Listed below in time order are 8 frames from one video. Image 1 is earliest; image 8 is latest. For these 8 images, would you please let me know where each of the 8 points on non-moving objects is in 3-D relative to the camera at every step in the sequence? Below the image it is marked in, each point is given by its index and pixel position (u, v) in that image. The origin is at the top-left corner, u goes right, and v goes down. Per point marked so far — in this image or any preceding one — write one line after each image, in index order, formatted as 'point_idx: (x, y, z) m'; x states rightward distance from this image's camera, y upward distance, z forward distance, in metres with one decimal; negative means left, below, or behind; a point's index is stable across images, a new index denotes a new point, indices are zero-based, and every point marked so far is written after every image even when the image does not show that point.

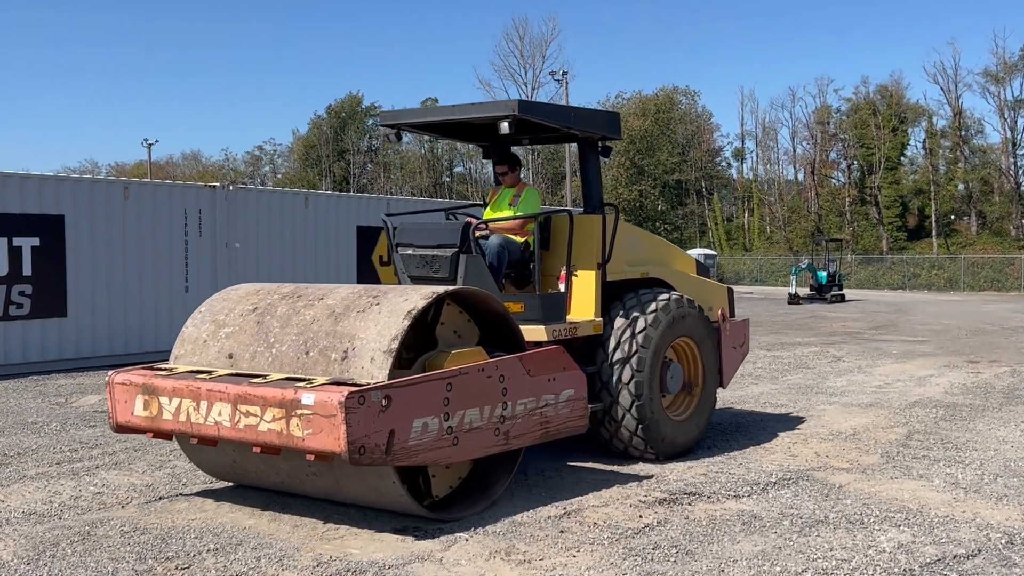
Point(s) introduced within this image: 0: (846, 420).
0: (+4.9, -2.0, +7.7) m
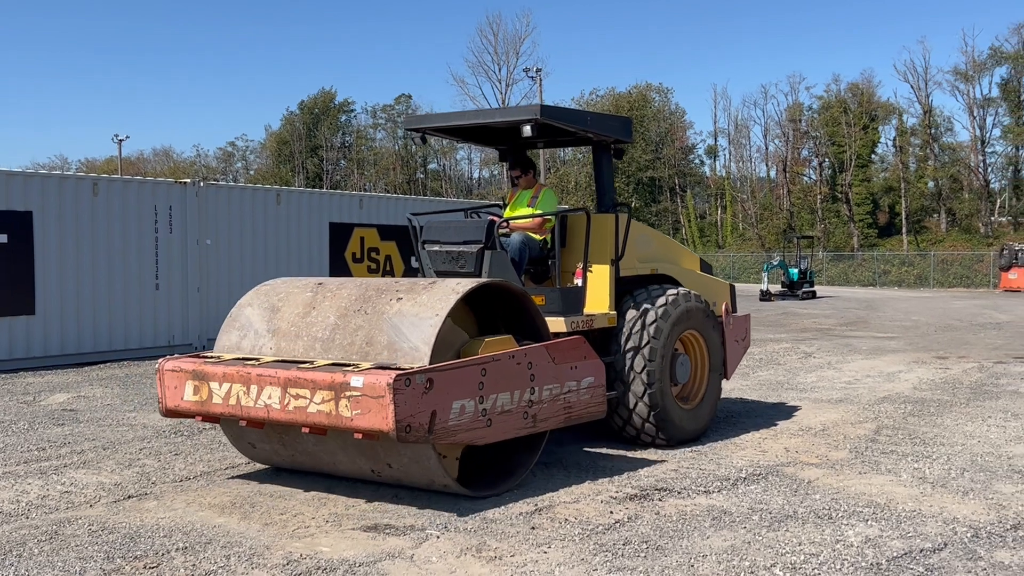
0: (+4.6, -2.0, +7.8) m
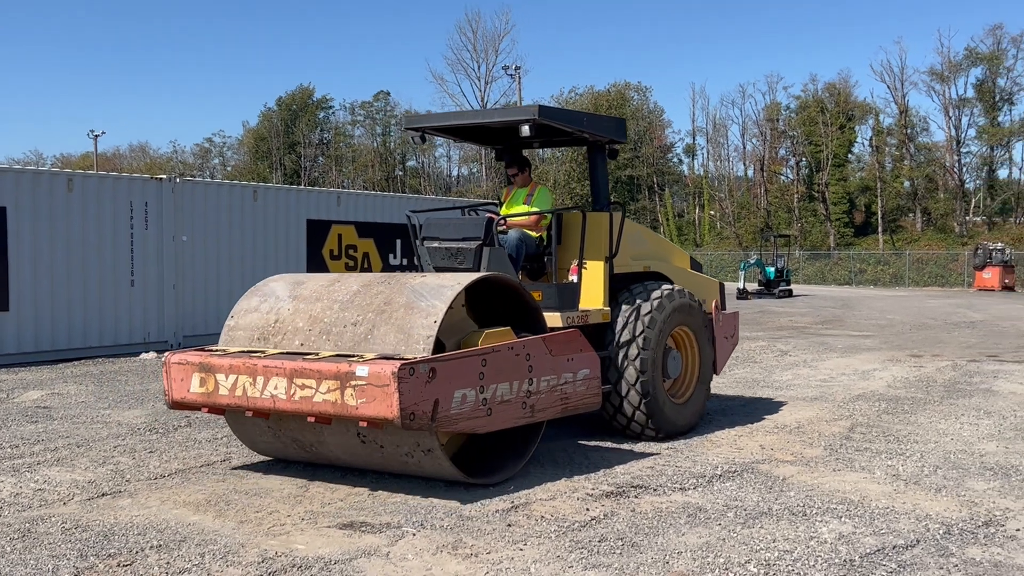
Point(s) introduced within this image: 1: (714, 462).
0: (+4.3, -2.0, +7.8) m
1: (+2.5, -2.2, +6.4) m
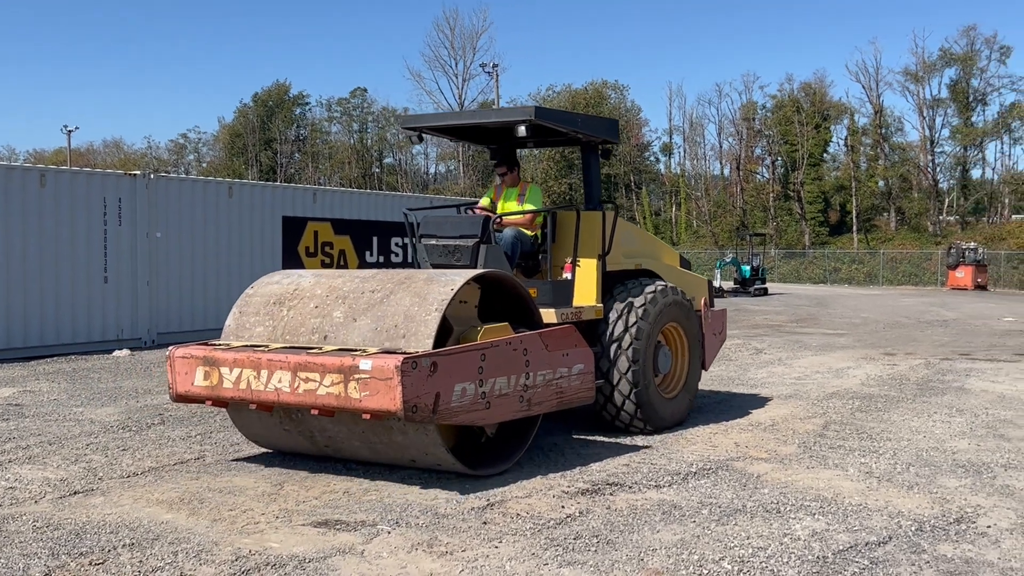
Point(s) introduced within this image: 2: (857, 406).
0: (+4.0, -1.9, +7.9) m
1: (+2.2, -2.2, +6.4) m
2: (+5.4, -1.8, +7.7) m
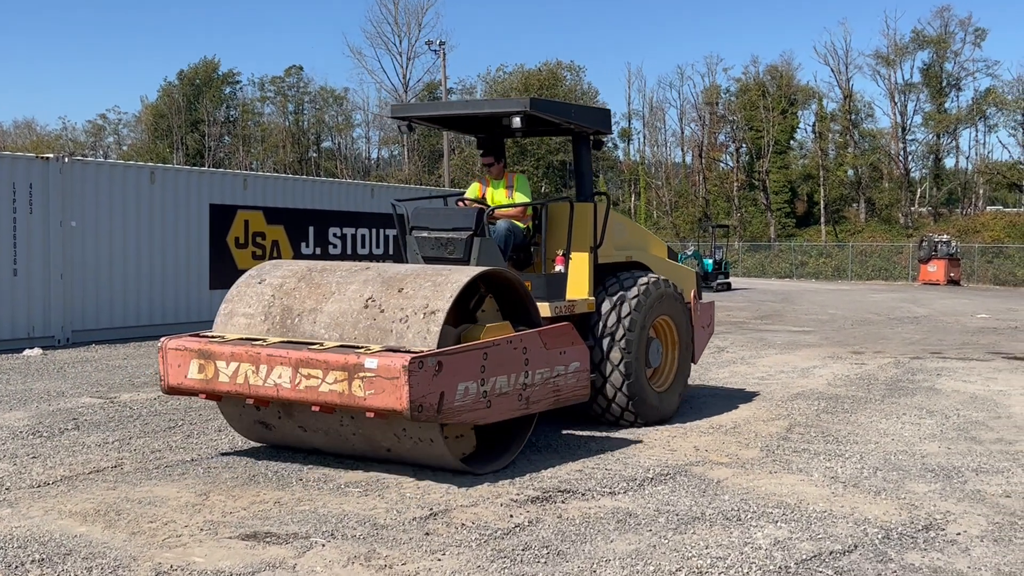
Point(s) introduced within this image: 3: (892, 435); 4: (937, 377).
0: (+3.4, -1.9, +7.6) m
1: (+1.6, -2.1, +6.0) m
2: (+4.8, -1.8, +7.5) m
3: (+5.0, -1.9, +6.5) m
4: (+7.6, -1.6, +8.8) m
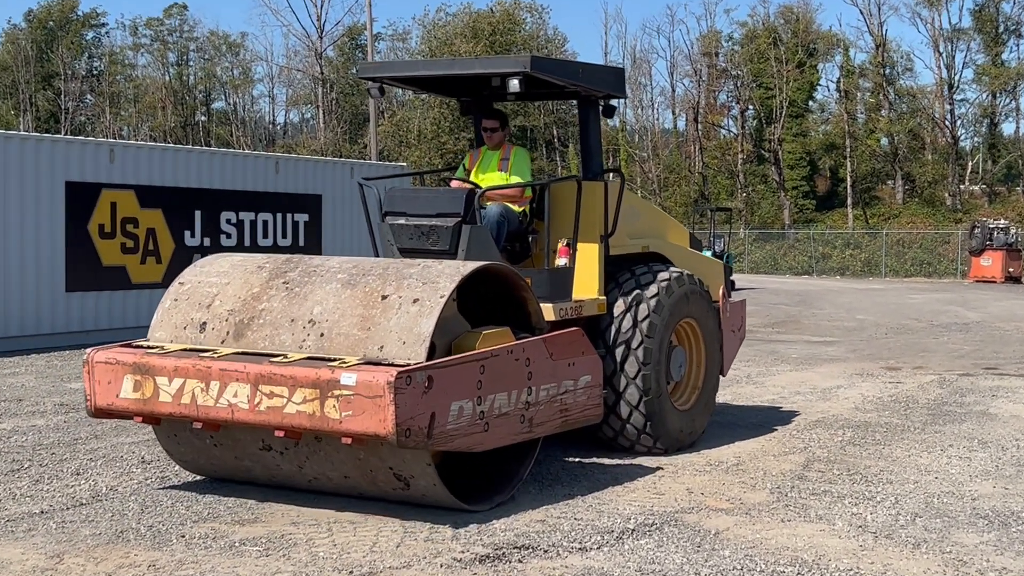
0: (+2.9, -1.8, +6.4) m
1: (+1.2, -2.1, +4.9) m
2: (+4.3, -1.7, +6.4) m
3: (+4.6, -1.9, +5.4) m
4: (+7.1, -1.5, +7.7) m
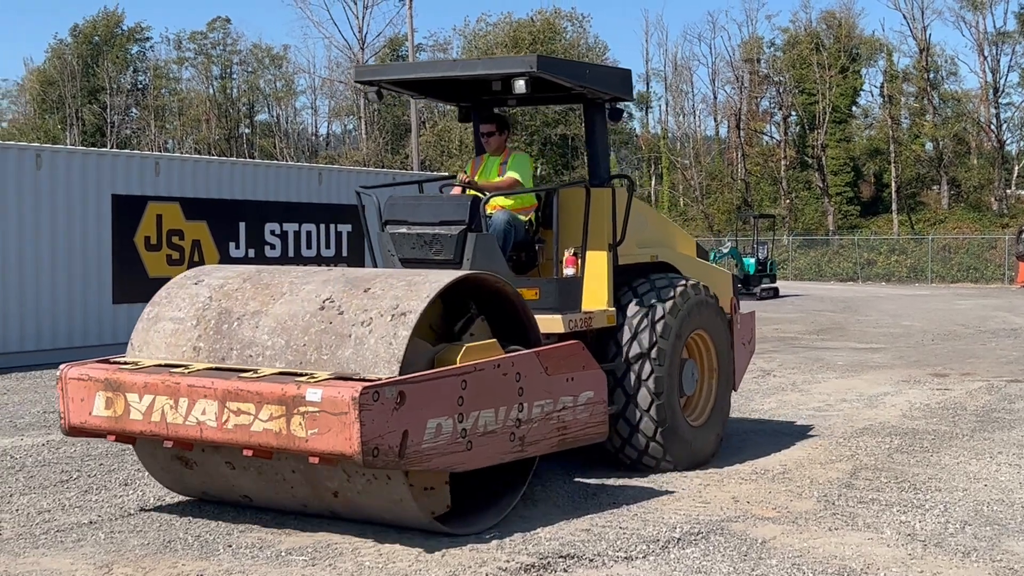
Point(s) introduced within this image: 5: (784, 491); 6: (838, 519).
0: (+3.3, -1.9, +6.4) m
1: (+1.6, -2.2, +4.9) m
2: (+4.7, -1.8, +6.3) m
3: (+5.0, -1.9, +5.3) m
4: (+7.5, -1.5, +7.6) m
5: (+2.9, -2.0, +5.3) m
6: (+3.1, -2.1, +4.8) m
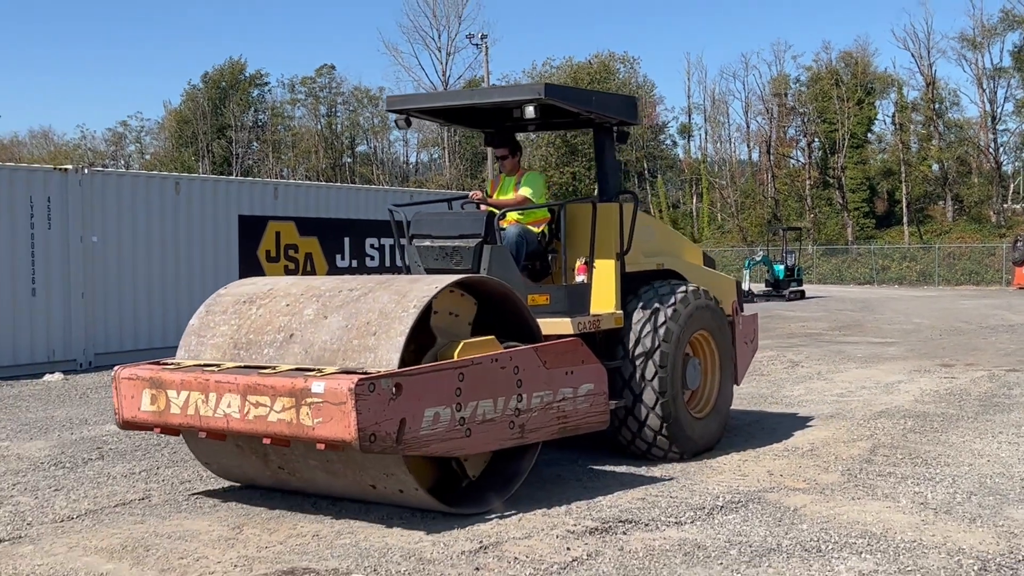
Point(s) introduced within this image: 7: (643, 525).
0: (+4.0, -1.9, +7.1) m
1: (+2.2, -2.2, +5.6) m
2: (+5.4, -1.8, +6.9) m
3: (+5.6, -1.9, +6.0) m
4: (+8.2, -1.5, +8.2) m
5: (+3.6, -2.1, +6.0) m
6: (+3.7, -2.2, +5.4) m
7: (+1.3, -2.4, +5.0) m
